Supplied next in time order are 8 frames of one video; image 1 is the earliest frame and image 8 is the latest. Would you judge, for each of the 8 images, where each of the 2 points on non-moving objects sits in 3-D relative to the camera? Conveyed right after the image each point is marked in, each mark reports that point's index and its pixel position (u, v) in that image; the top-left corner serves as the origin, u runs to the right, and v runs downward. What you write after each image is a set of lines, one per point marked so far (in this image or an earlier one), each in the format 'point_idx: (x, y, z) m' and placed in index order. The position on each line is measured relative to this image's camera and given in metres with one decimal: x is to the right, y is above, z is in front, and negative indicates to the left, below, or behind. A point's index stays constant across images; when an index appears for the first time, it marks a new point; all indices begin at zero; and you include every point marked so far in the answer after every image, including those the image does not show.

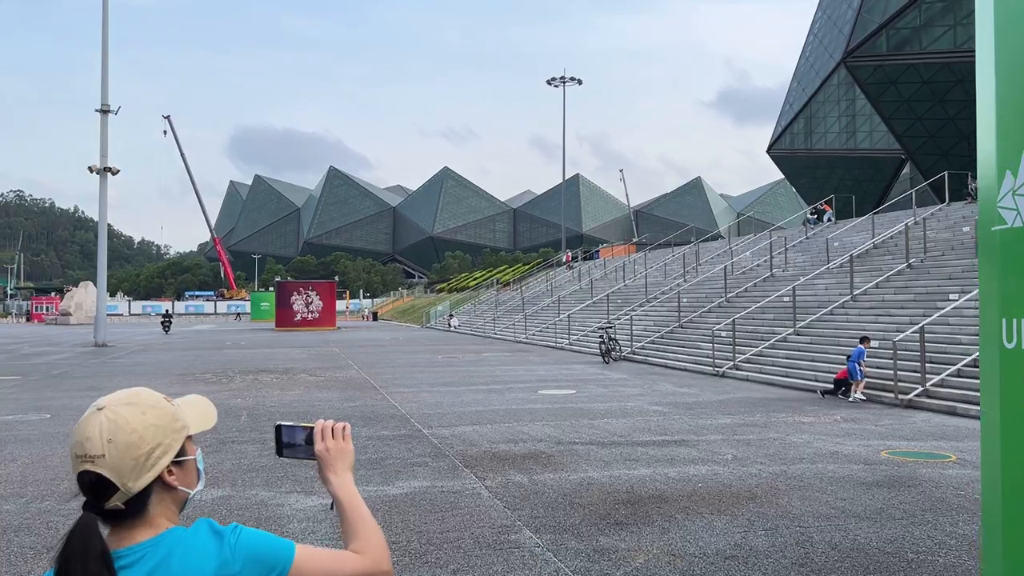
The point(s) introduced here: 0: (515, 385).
0: (+0.1, -1.6, +14.1) m
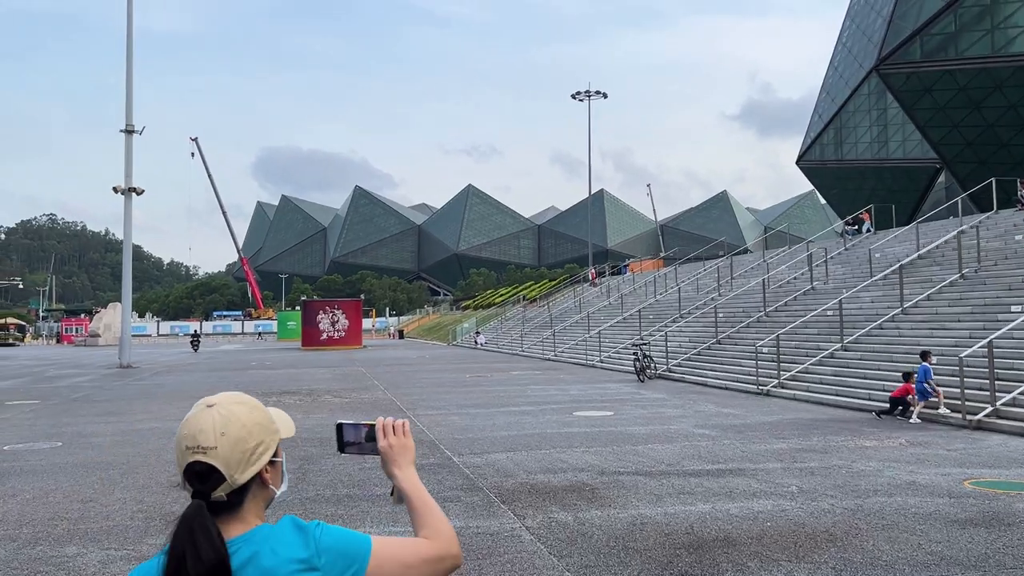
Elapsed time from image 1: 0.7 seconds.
0: (+0.6, -1.9, +13.4) m
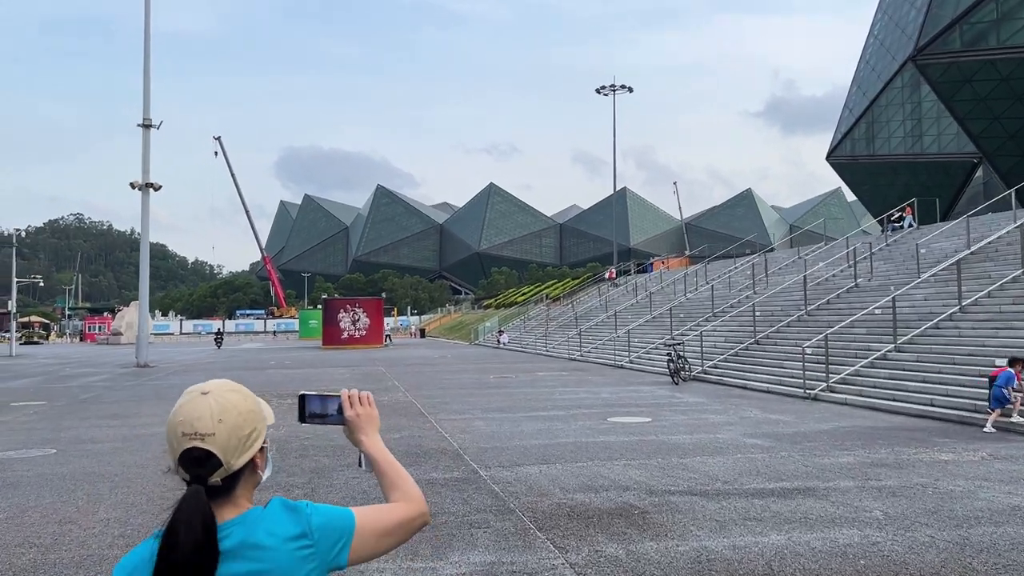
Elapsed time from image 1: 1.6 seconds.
0: (+1.0, -1.8, +12.5) m
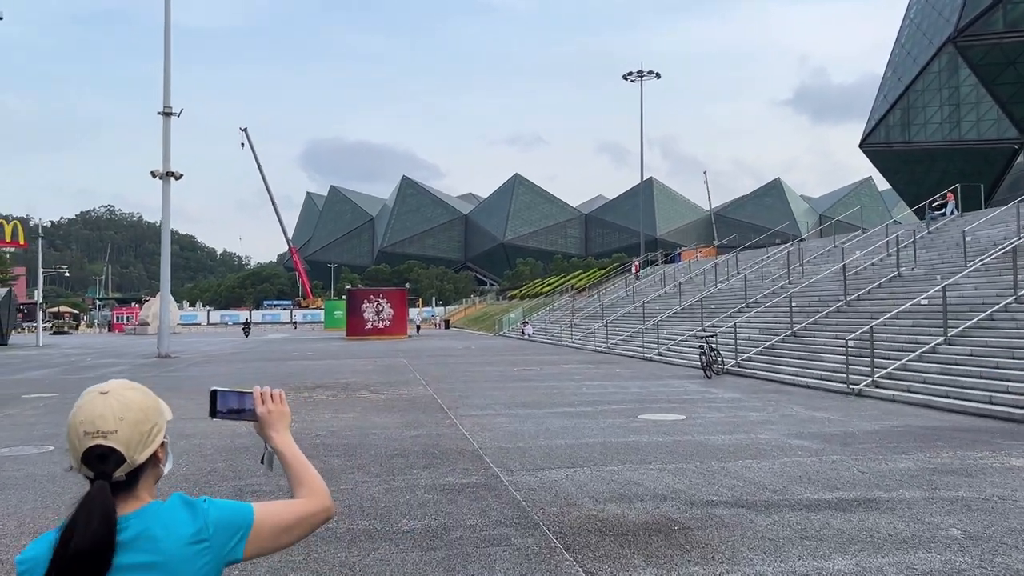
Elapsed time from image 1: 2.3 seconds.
0: (+1.4, -1.7, +11.8) m
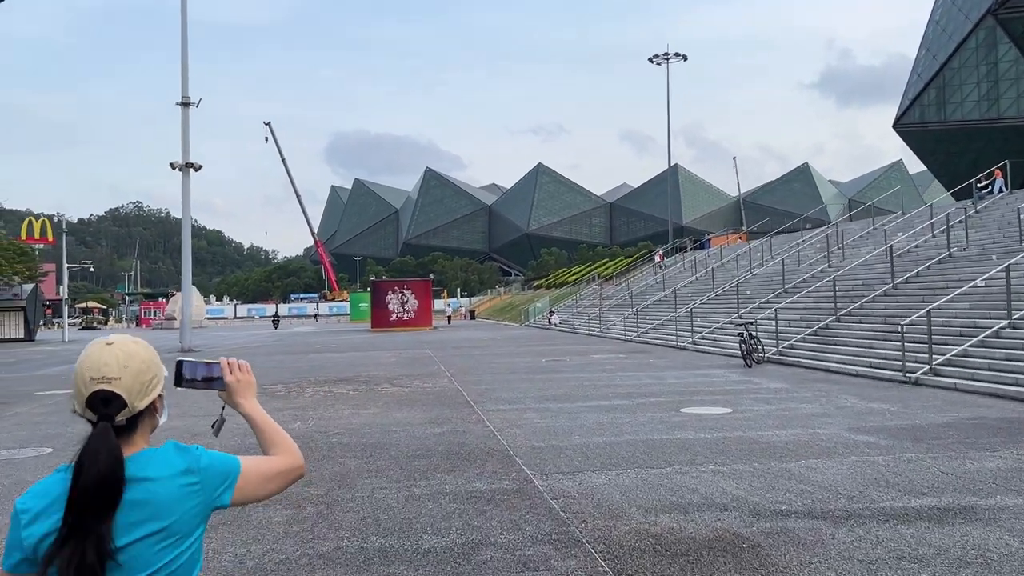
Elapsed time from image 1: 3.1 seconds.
0: (+1.8, -1.5, +11.0) m
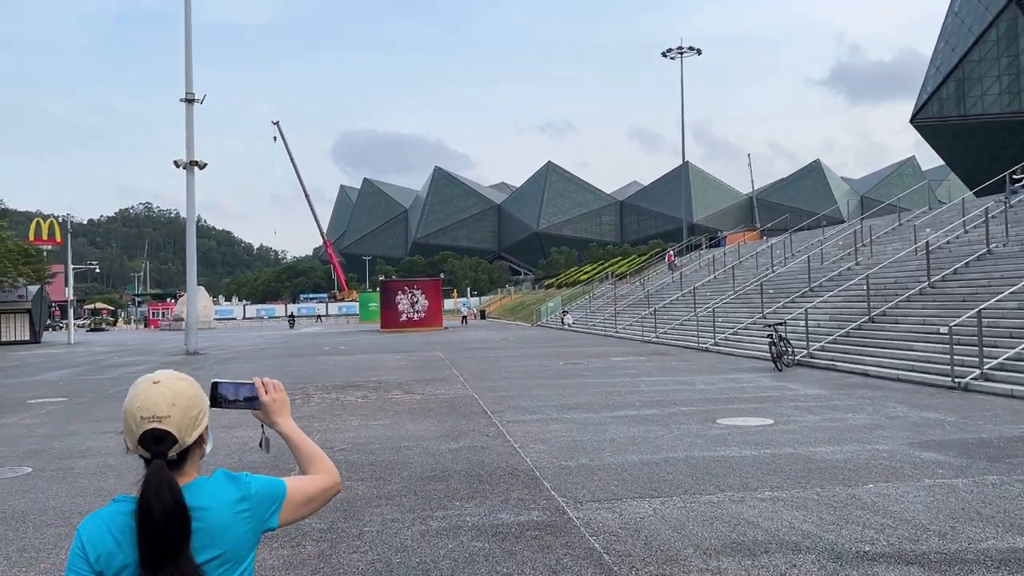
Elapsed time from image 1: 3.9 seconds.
0: (+2.0, -1.5, +10.2) m
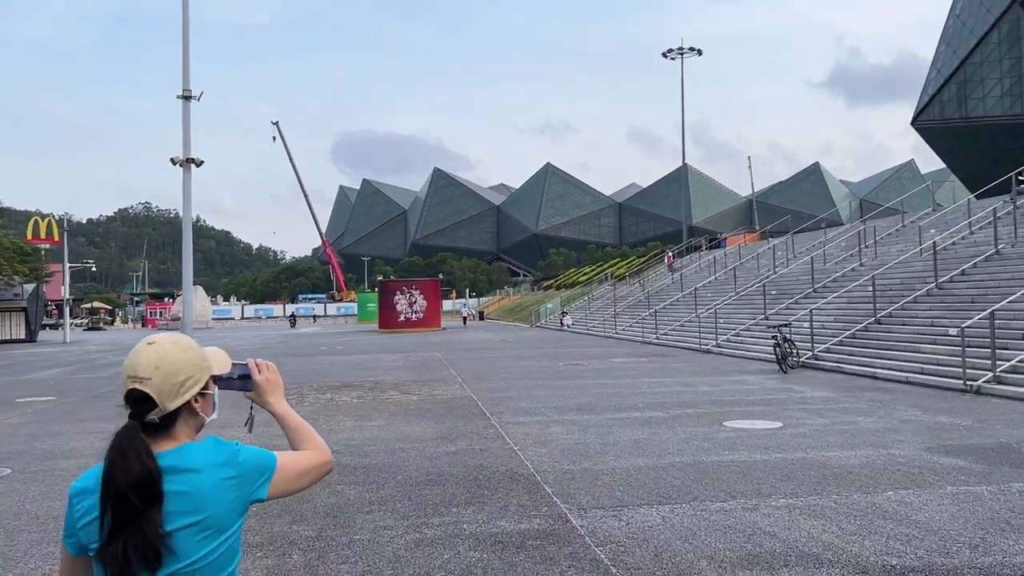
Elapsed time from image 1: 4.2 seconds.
0: (+2.0, -1.4, +9.9) m
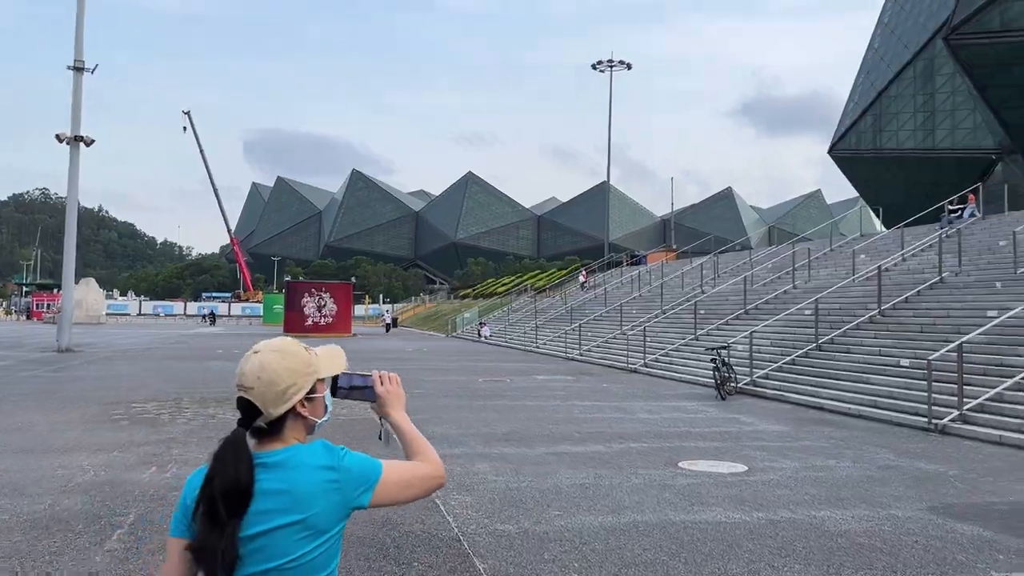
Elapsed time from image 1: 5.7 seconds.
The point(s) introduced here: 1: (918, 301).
0: (+1.2, -1.6, +8.6) m
1: (+7.0, -0.2, +14.4) m
